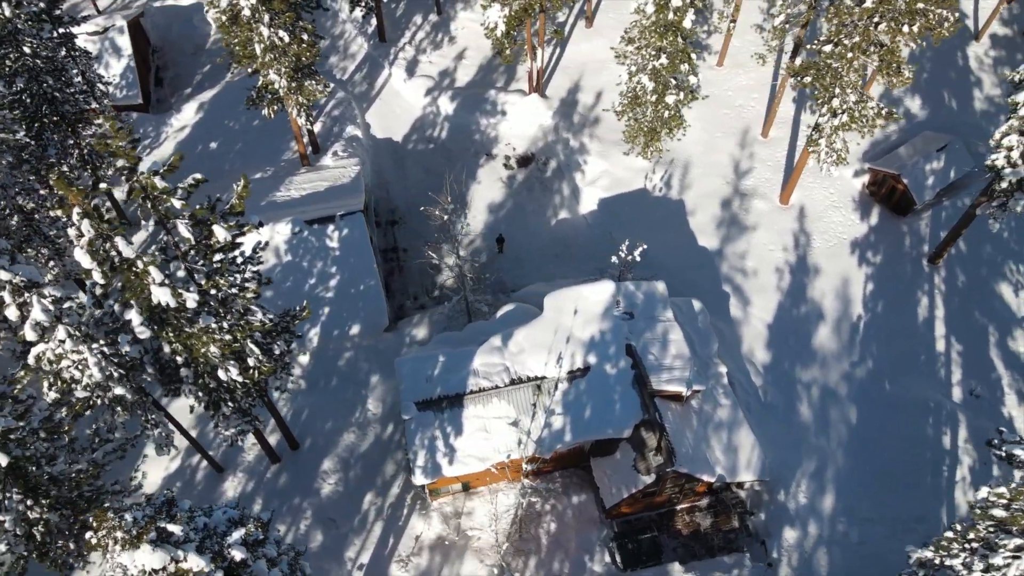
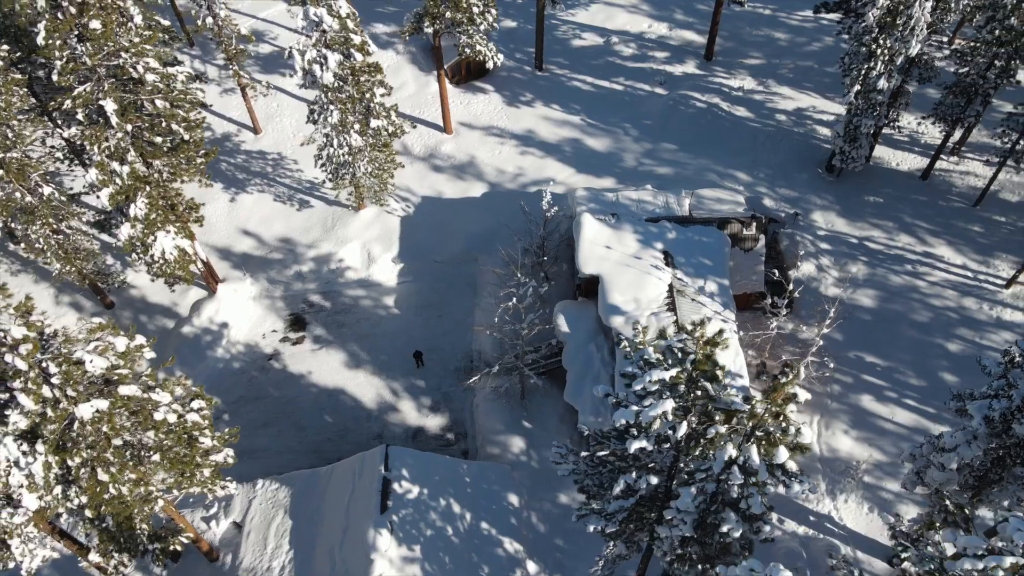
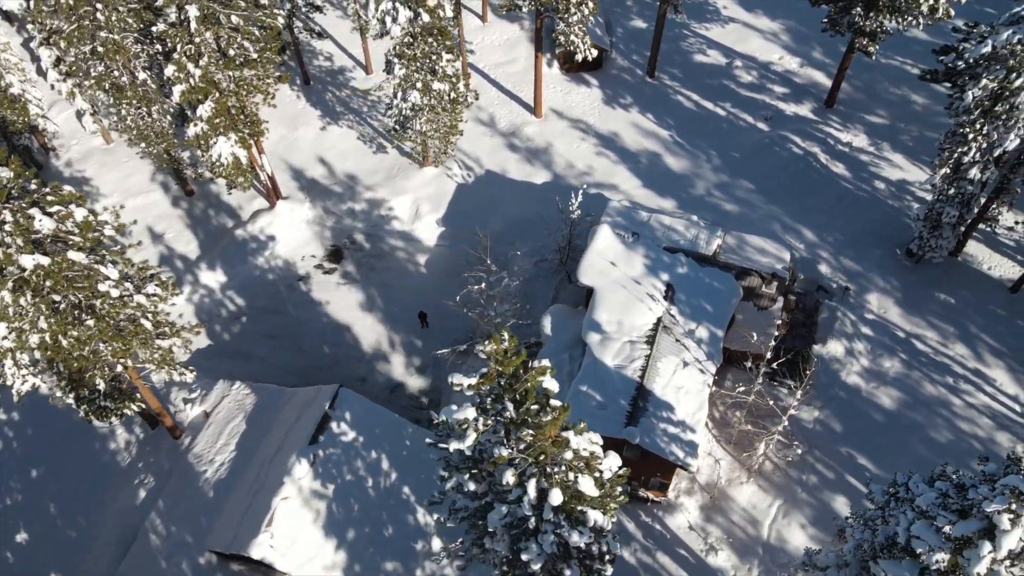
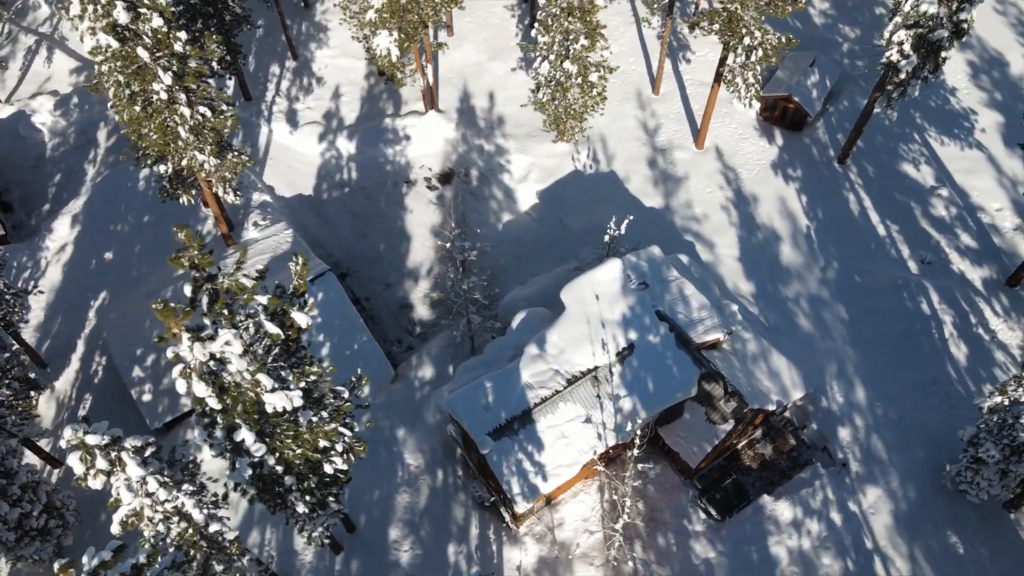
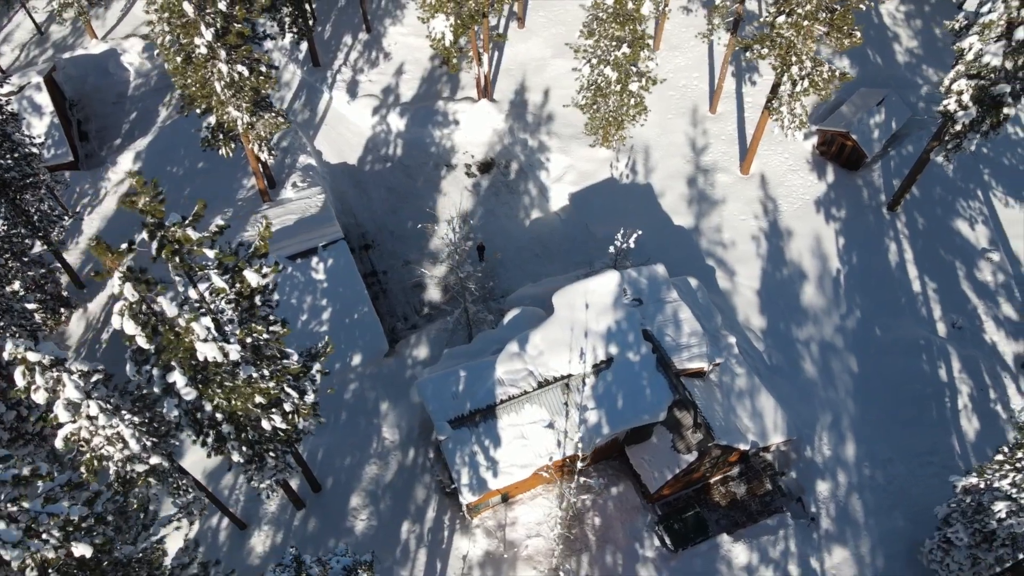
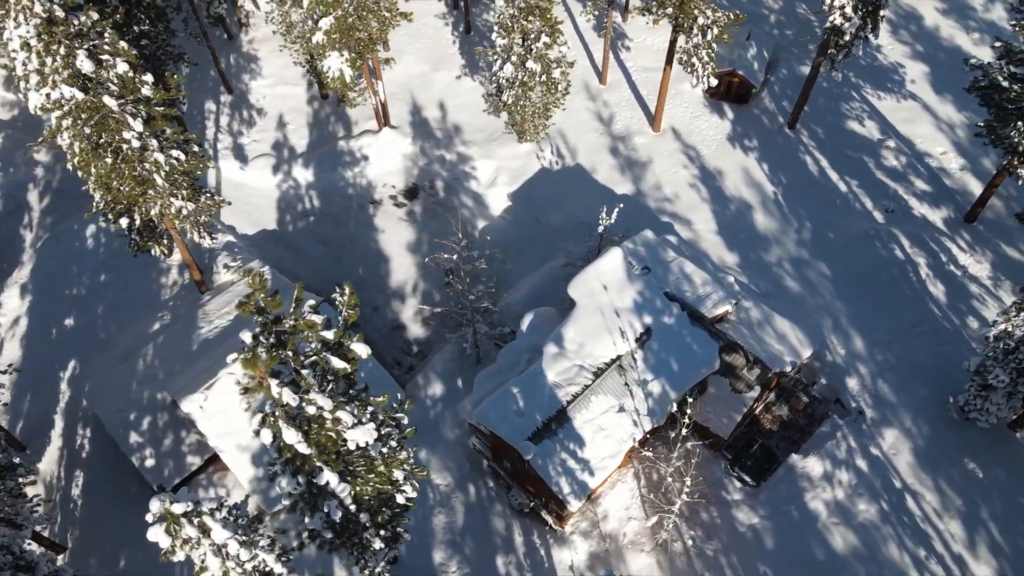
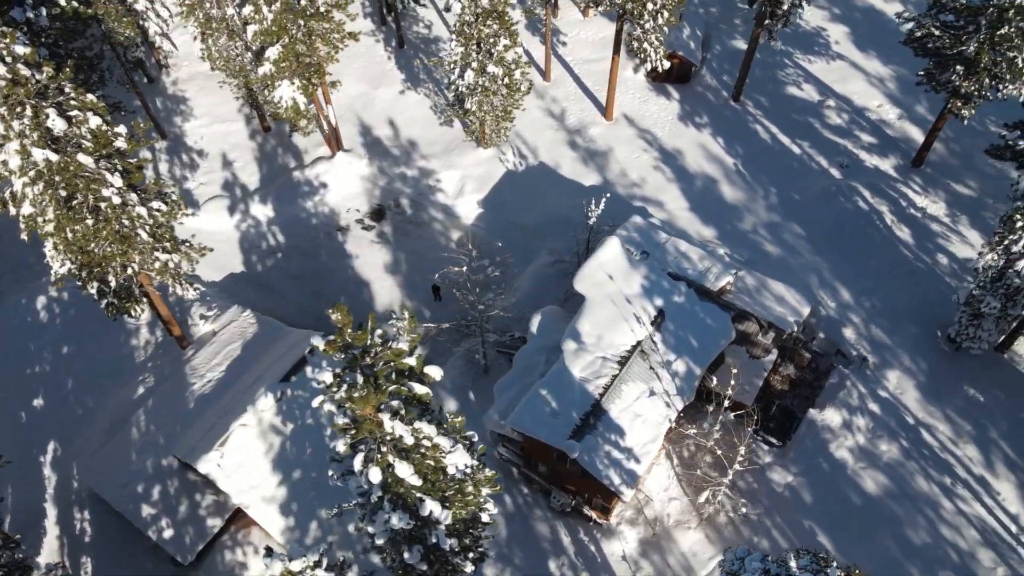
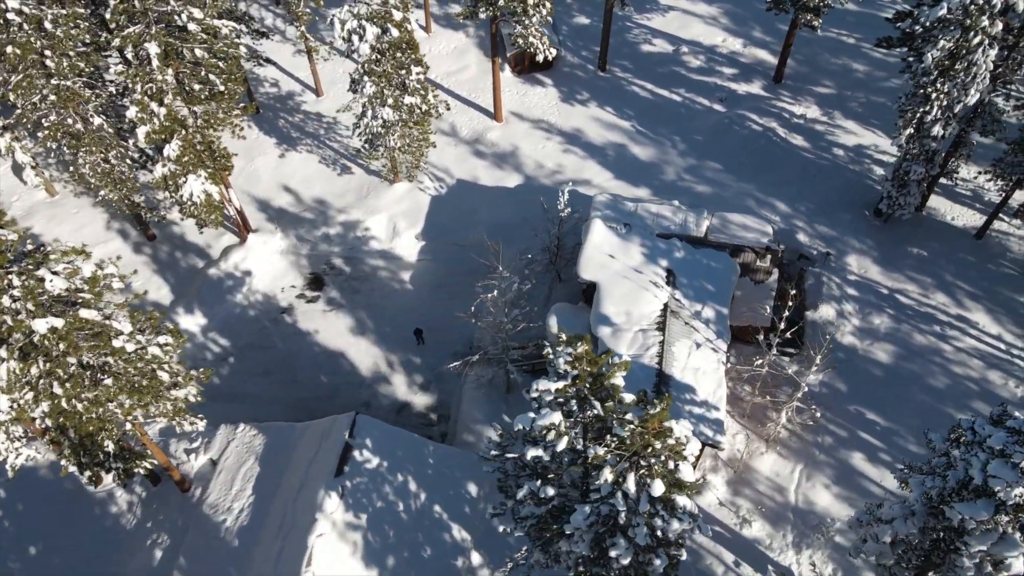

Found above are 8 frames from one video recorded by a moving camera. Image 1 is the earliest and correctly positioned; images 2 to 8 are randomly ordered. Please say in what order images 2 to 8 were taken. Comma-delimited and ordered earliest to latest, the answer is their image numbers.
5, 4, 6, 7, 3, 8, 2
